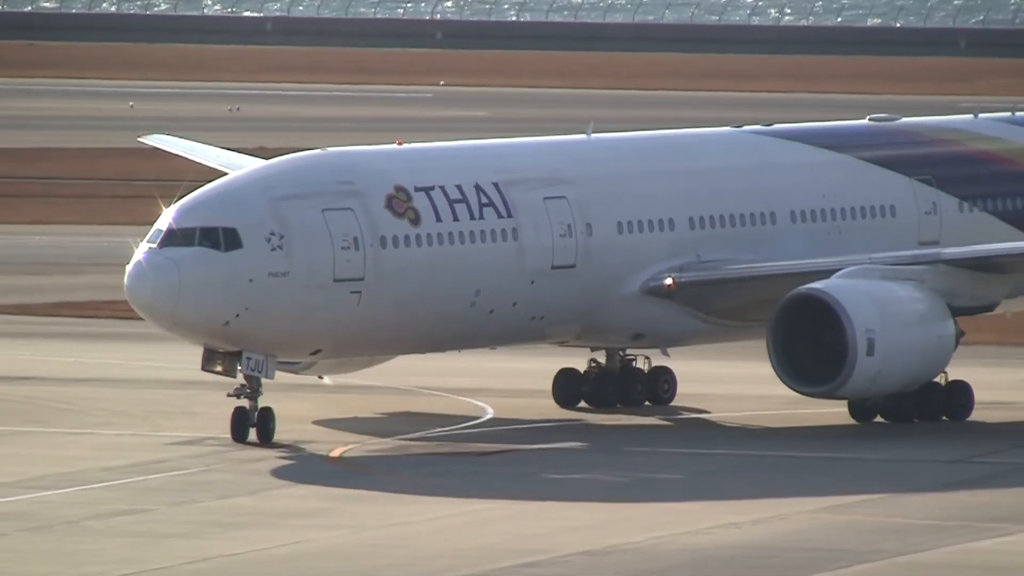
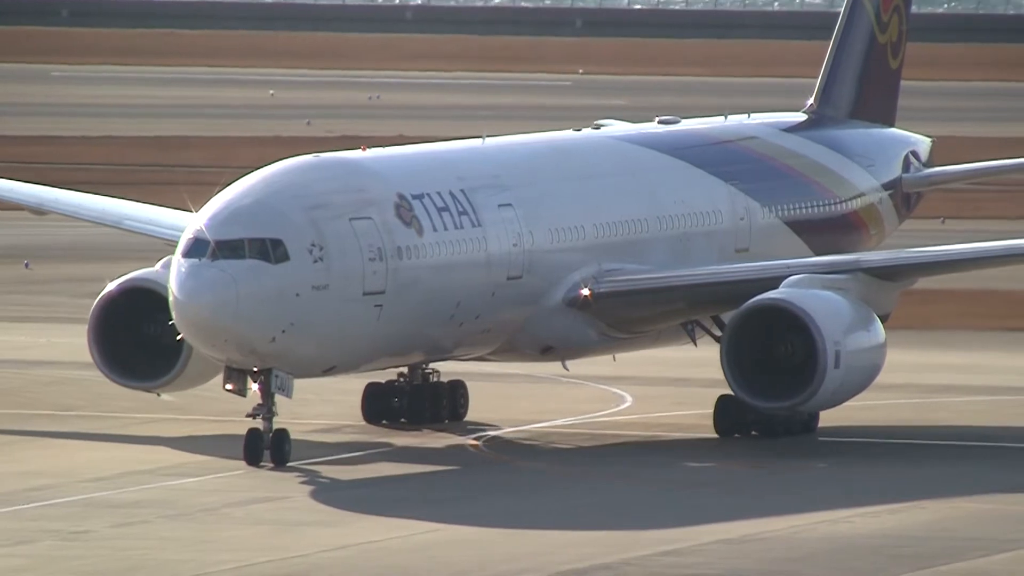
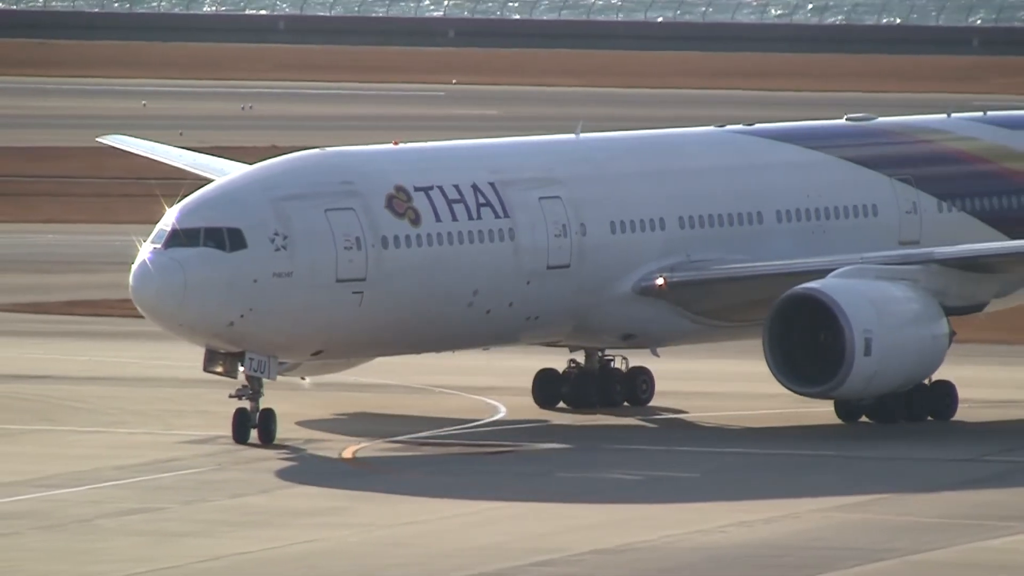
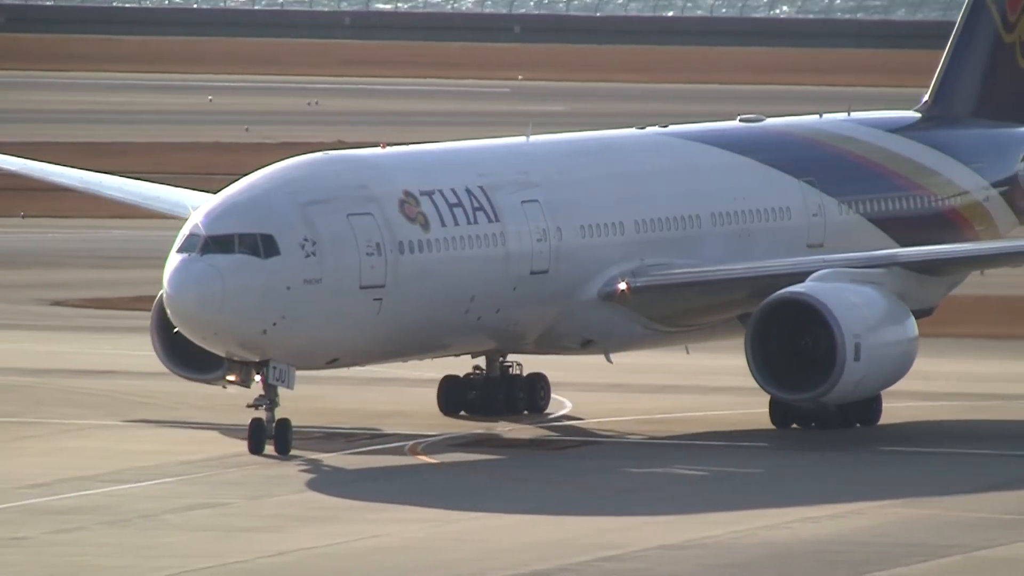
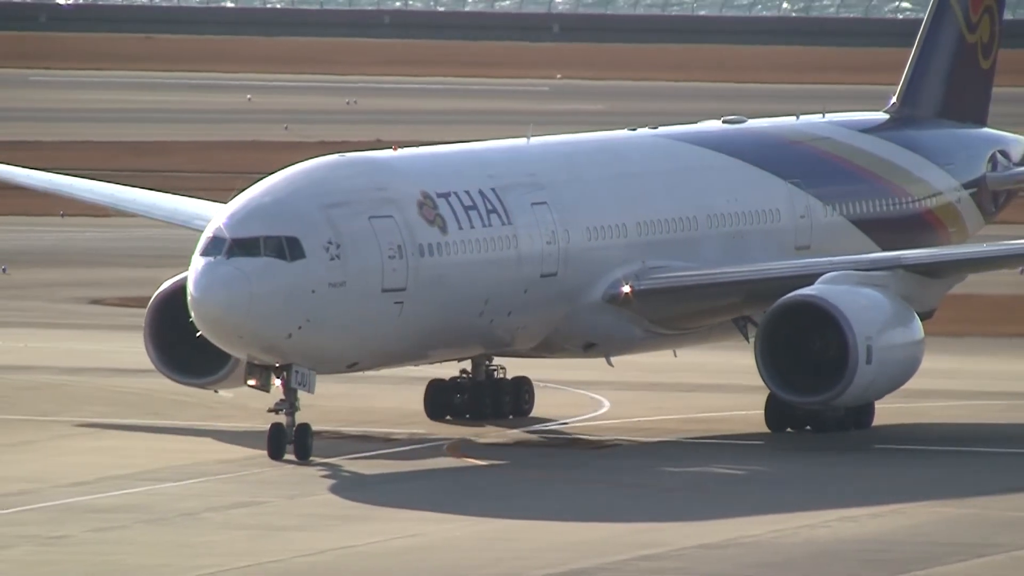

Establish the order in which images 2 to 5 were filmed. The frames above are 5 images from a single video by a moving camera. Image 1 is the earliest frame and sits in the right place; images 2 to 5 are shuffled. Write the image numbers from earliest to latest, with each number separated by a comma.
3, 4, 5, 2
